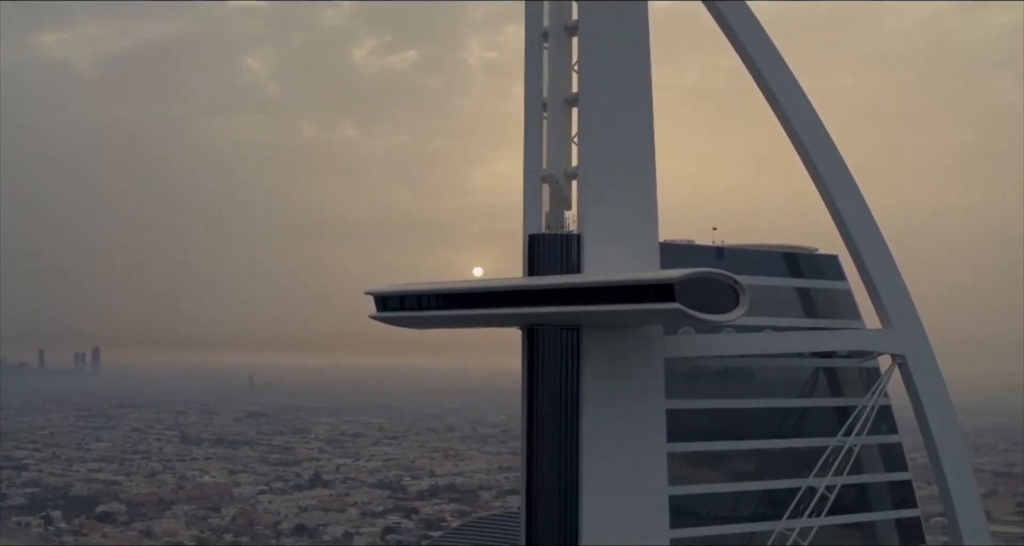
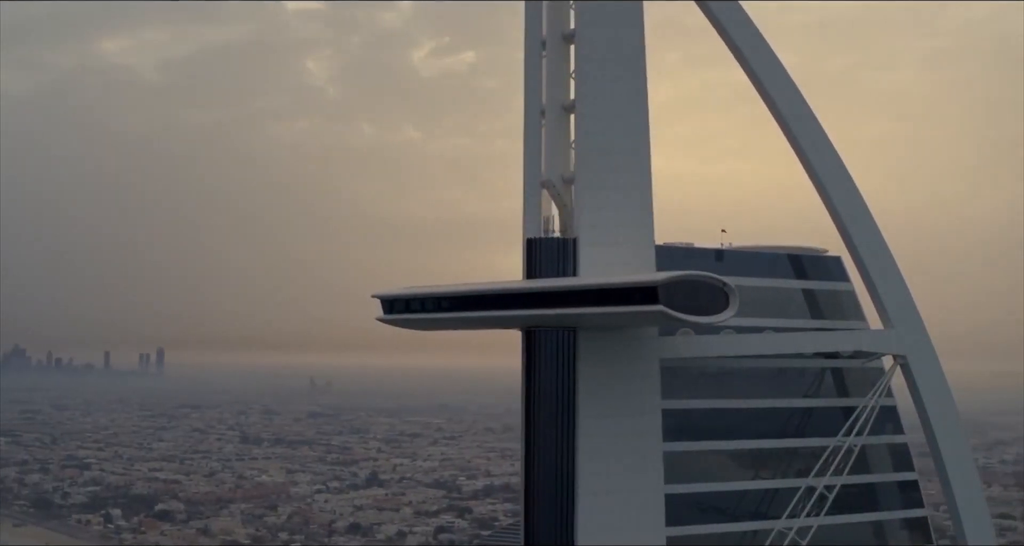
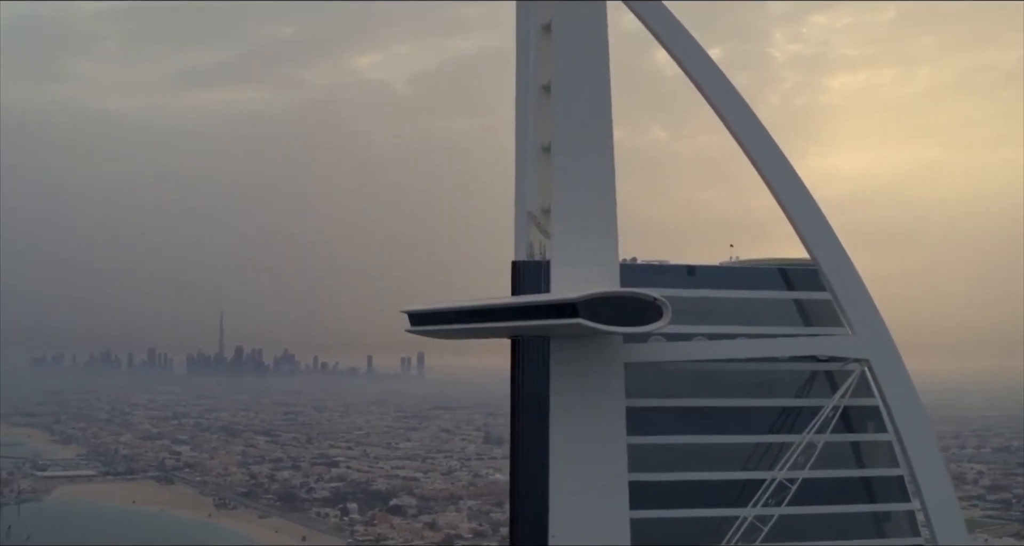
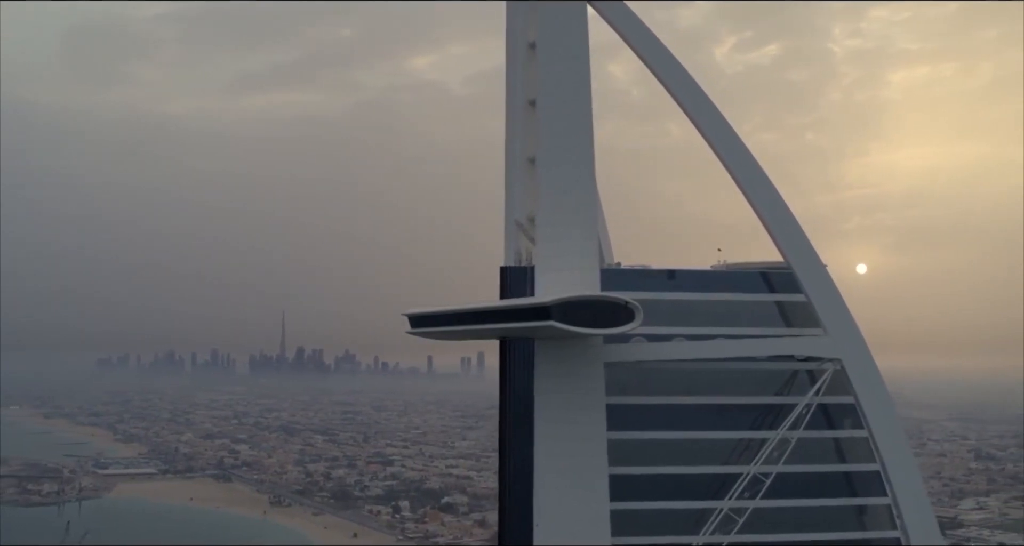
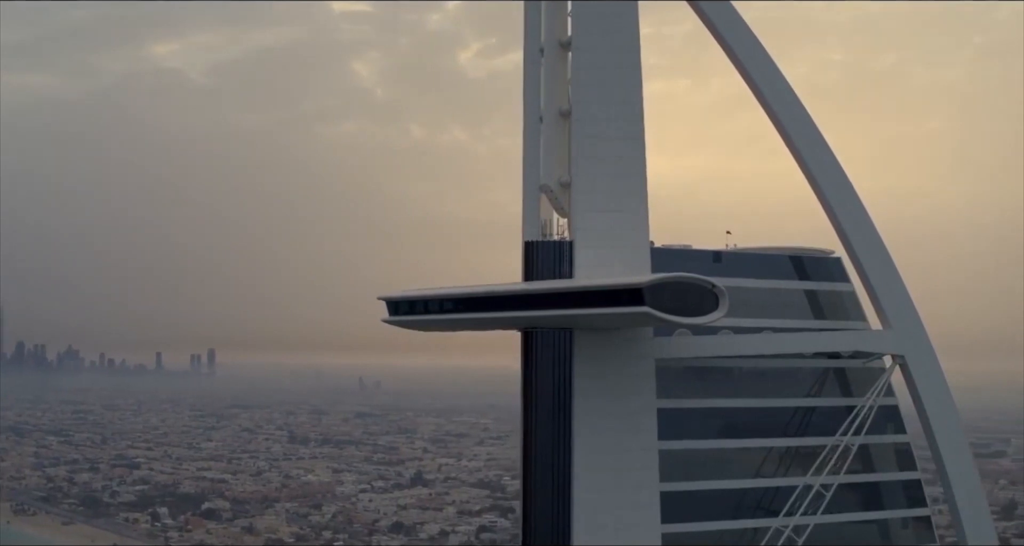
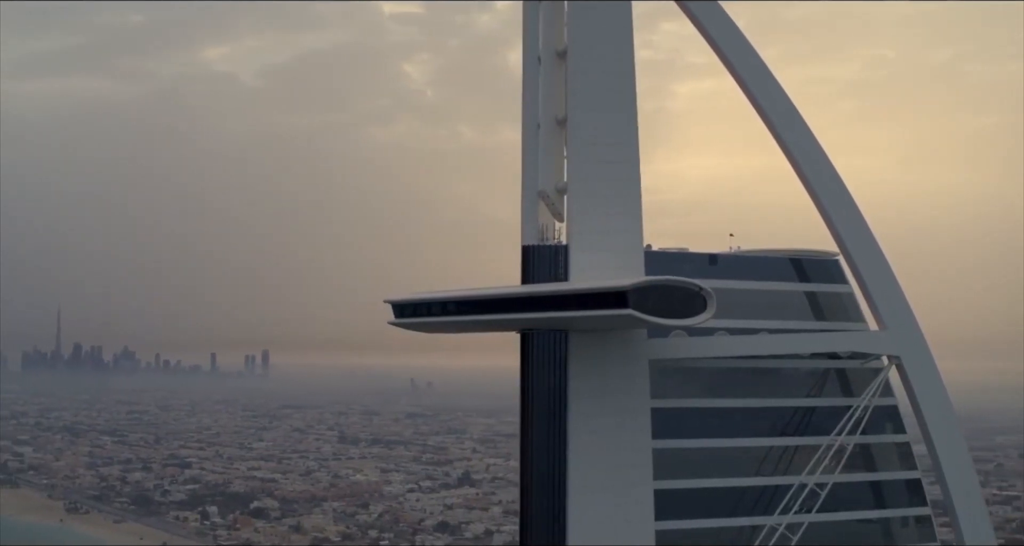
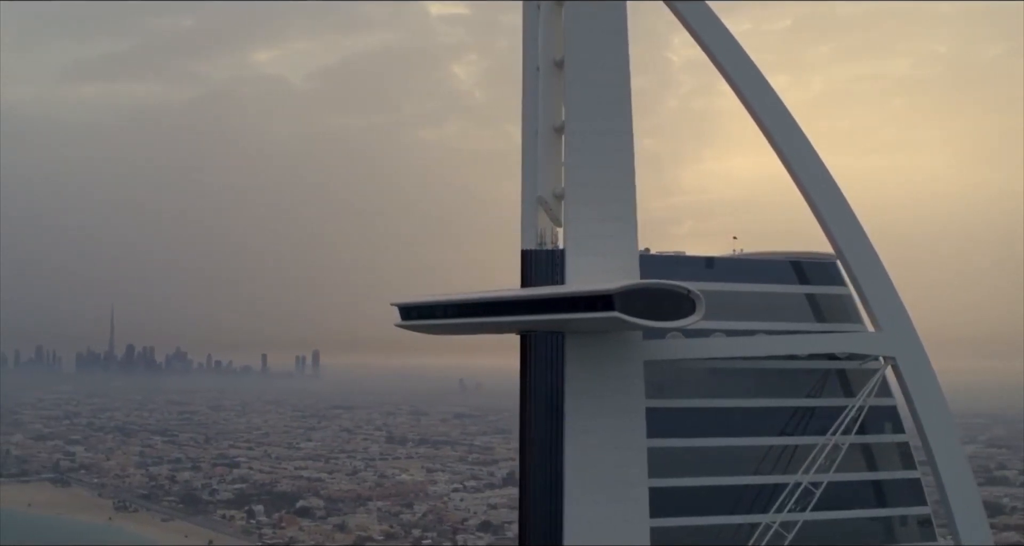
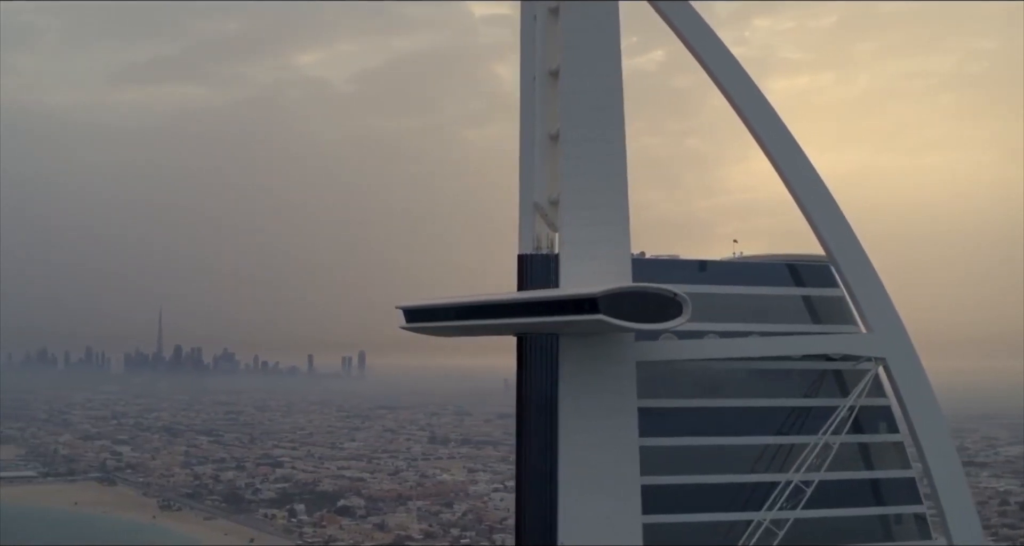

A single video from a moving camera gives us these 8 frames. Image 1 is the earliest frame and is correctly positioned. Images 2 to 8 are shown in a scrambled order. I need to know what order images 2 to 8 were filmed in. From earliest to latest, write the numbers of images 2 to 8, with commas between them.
2, 5, 6, 7, 8, 3, 4
